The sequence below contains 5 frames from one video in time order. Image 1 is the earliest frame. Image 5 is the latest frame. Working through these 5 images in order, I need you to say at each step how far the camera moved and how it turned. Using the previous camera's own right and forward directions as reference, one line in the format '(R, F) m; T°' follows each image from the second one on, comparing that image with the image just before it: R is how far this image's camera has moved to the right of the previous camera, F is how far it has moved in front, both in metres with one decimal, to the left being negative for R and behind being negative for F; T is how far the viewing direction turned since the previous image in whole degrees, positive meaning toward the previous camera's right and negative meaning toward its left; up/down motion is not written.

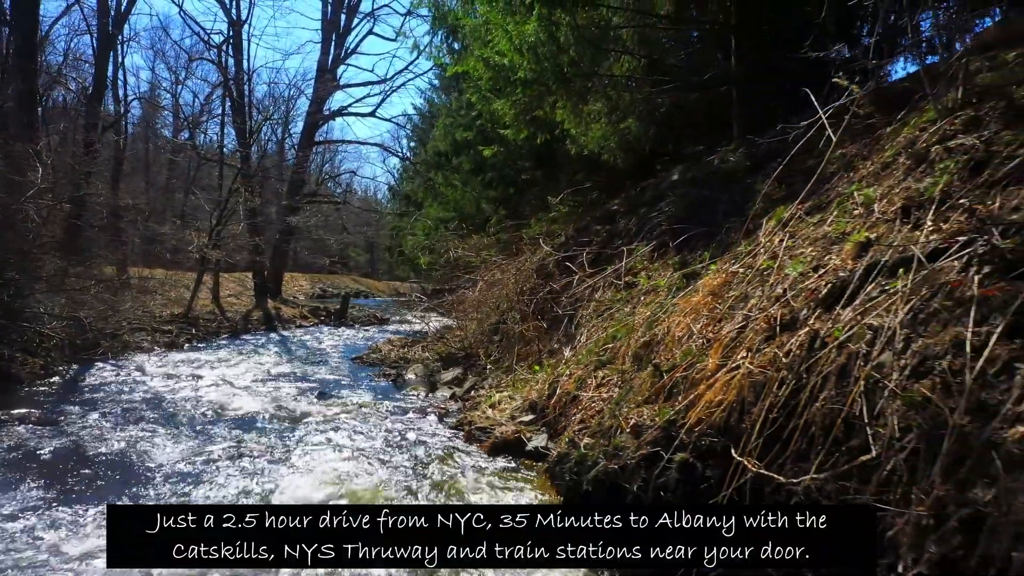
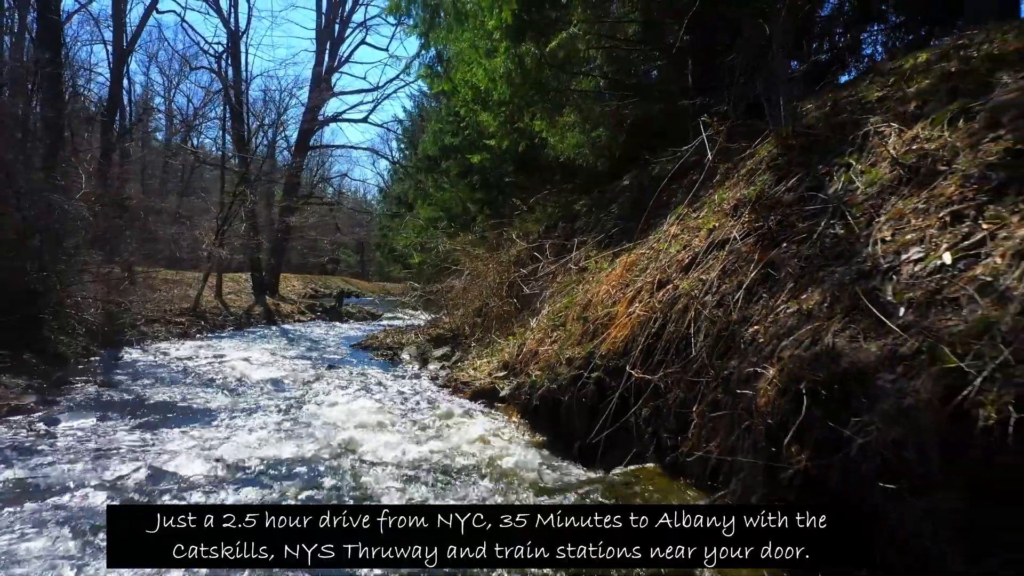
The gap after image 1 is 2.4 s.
(+0.1, -1.6) m; +1°
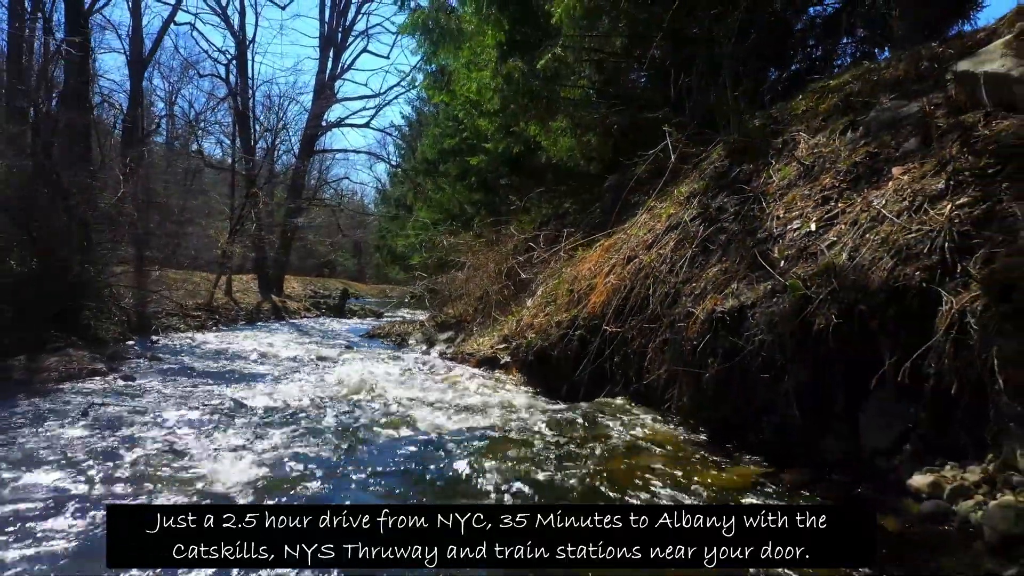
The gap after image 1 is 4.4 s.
(0.0, -1.2) m; 0°
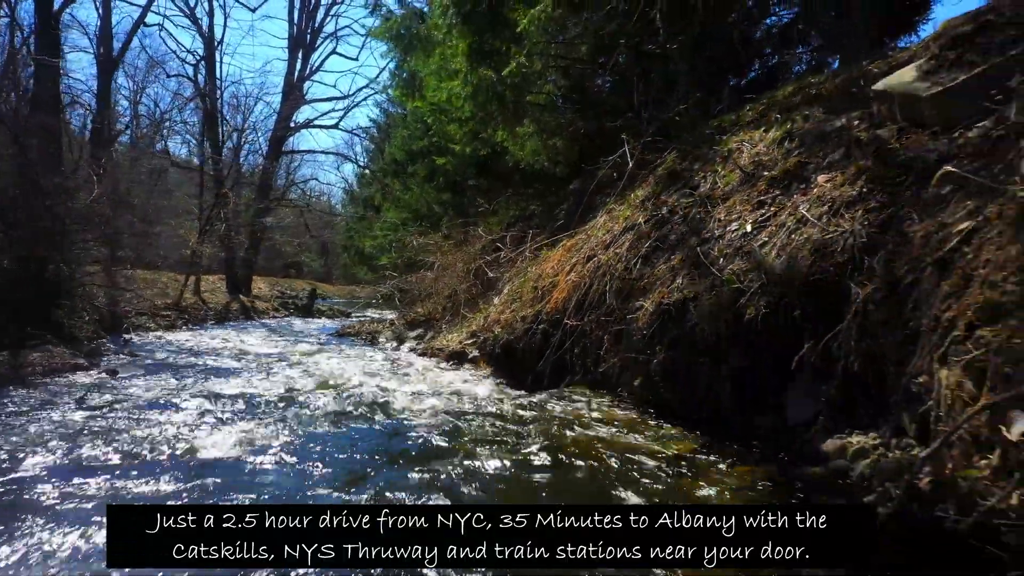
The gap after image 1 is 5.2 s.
(0.0, -0.4) m; +2°
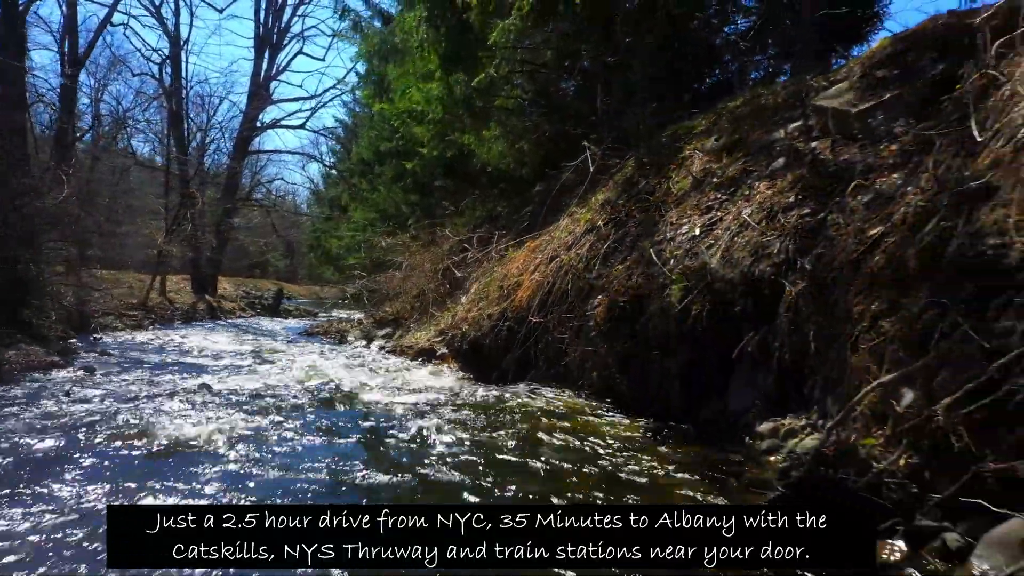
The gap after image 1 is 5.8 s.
(0.0, -0.3) m; +2°
